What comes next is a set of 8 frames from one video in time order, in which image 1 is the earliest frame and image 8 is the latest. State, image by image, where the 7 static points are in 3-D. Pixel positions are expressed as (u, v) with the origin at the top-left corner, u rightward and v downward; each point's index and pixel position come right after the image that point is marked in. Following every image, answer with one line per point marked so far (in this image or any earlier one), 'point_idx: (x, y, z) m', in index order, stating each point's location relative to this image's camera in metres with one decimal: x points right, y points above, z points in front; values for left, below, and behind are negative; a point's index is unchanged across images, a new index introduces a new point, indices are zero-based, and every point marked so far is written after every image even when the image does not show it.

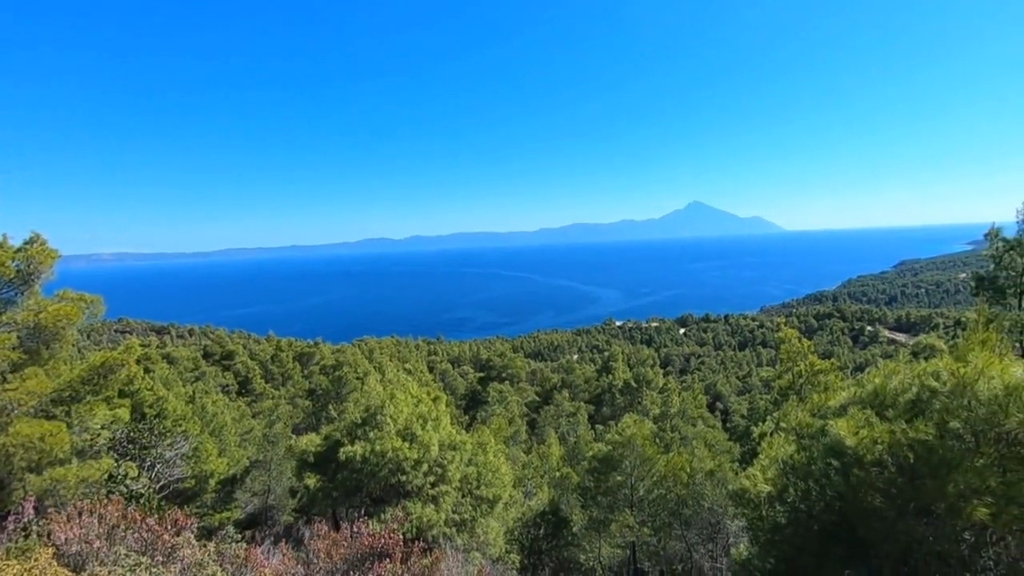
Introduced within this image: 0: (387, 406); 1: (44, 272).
0: (-3.2, -3.0, +13.8) m
1: (-13.3, +0.5, +15.4) m
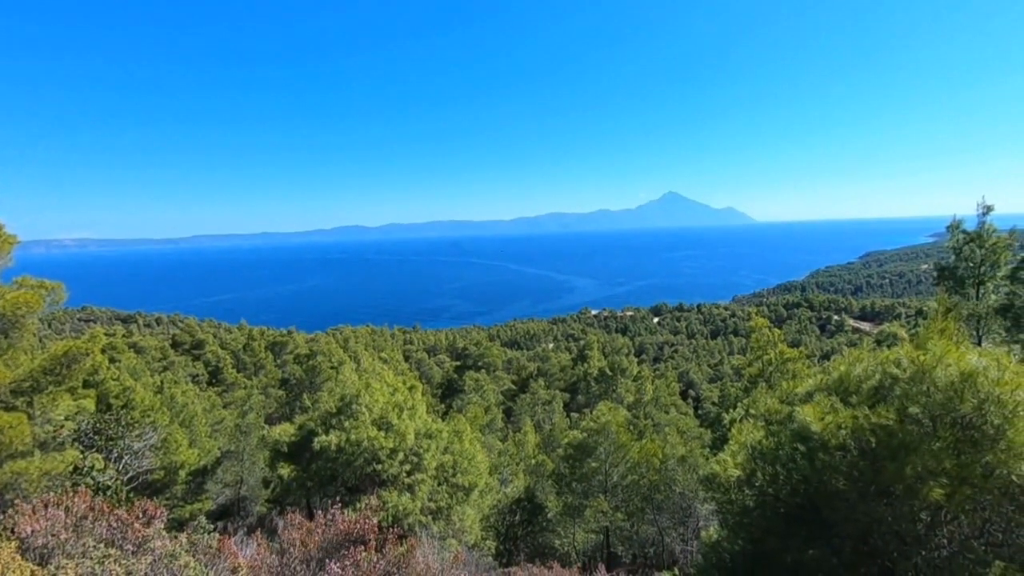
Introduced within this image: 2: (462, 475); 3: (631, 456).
0: (-3.8, -2.7, +13.7) m
1: (-14.0, +0.8, +14.8) m
2: (-1.3, -5.0, +14.4) m
3: (+3.7, -5.3, +17.1) m
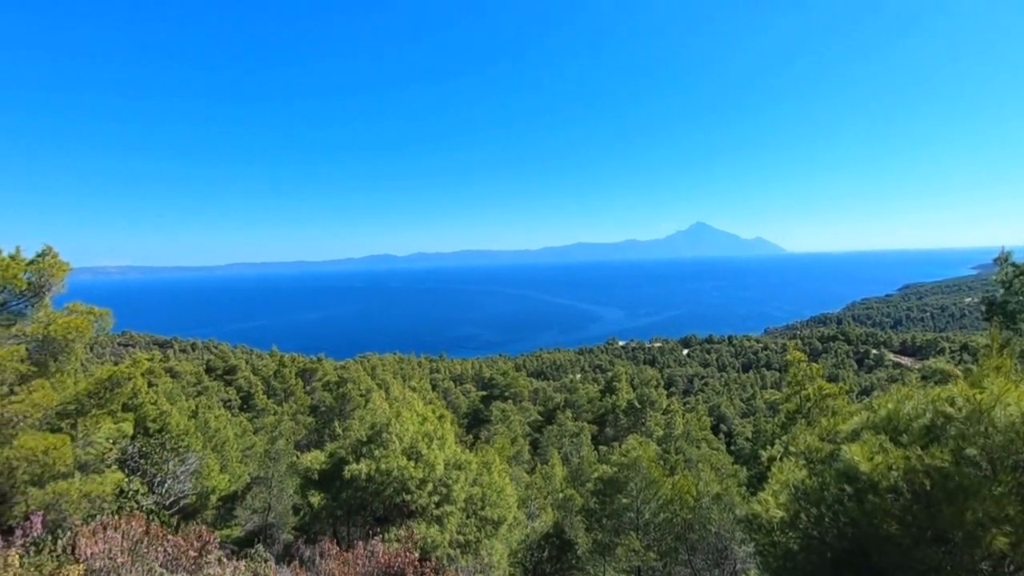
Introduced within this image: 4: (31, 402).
0: (-3.0, -3.4, +13.7) m
1: (-13.1, +0.1, +15.5) m
2: (-0.5, -5.8, +14.2) m
3: (+4.6, -6.3, +16.6) m
4: (-11.5, -2.7, +13.0) m
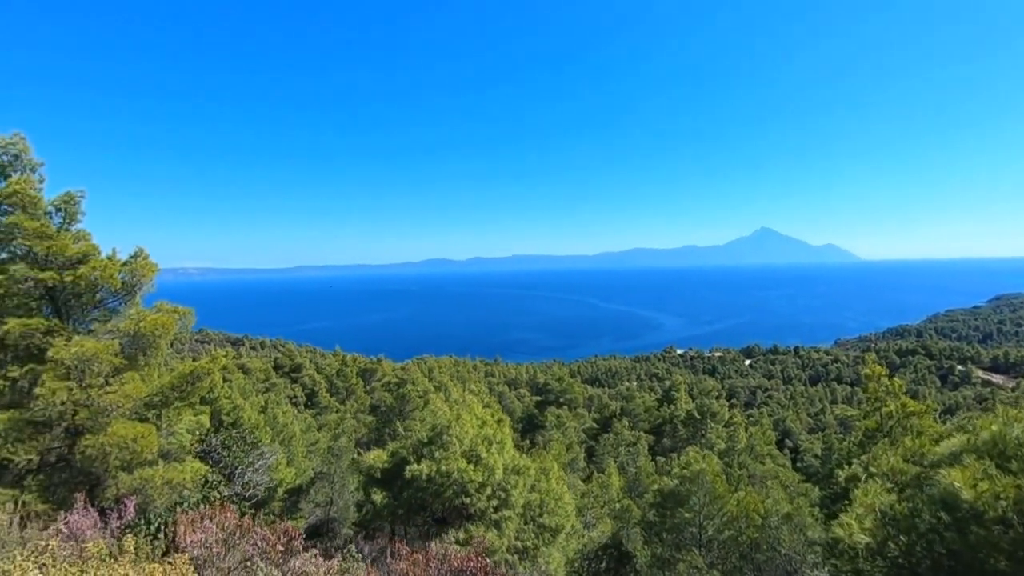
0: (-1.5, -3.5, +13.9) m
1: (-11.3, +0.1, +16.7) m
2: (+1.0, -5.9, +14.1) m
3: (+6.4, -6.5, +15.9) m
4: (-10.1, -2.7, +14.0) m
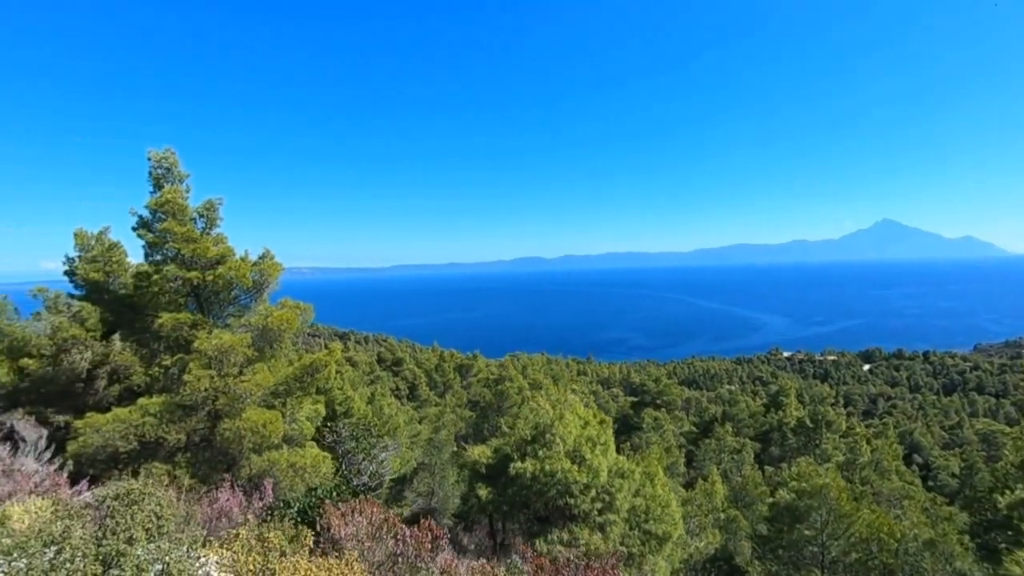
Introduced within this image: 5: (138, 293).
0: (+1.1, -3.5, +13.8) m
1: (-8.1, +0.2, +18.2) m
2: (+3.6, -5.9, +13.5) m
3: (+9.2, -6.4, +14.5) m
4: (-7.3, -2.7, +15.3) m
5: (-12.0, -0.2, +17.4) m
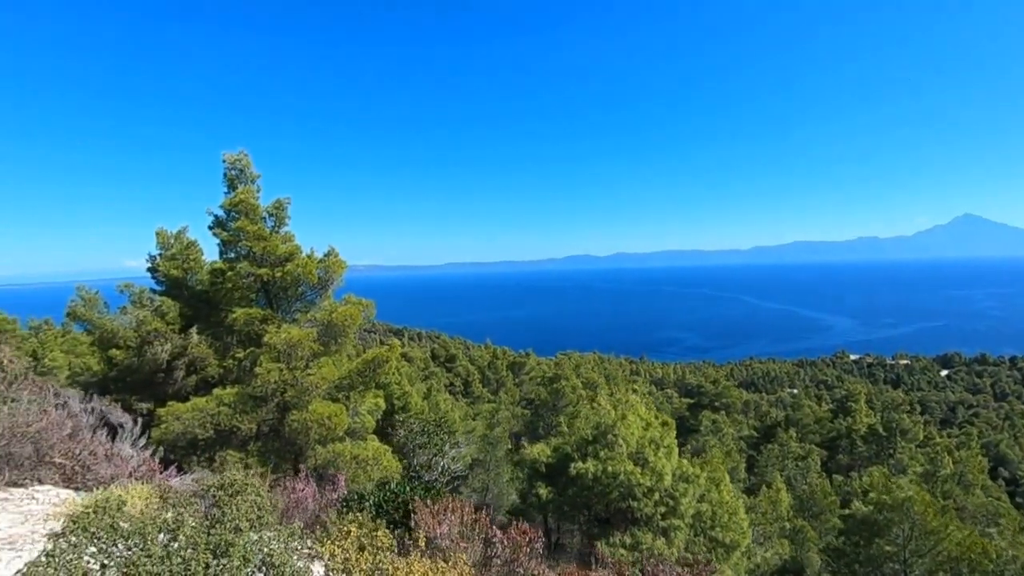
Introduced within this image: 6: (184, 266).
0: (+2.7, -3.4, +13.5) m
1: (-6.1, +0.3, +18.7) m
2: (+5.1, -5.8, +13.0) m
3: (+10.7, -6.4, +13.4) m
4: (-5.6, -2.5, +15.8) m
5: (-10.1, 0.0, +18.3) m
6: (-11.8, +0.8, +19.3) m
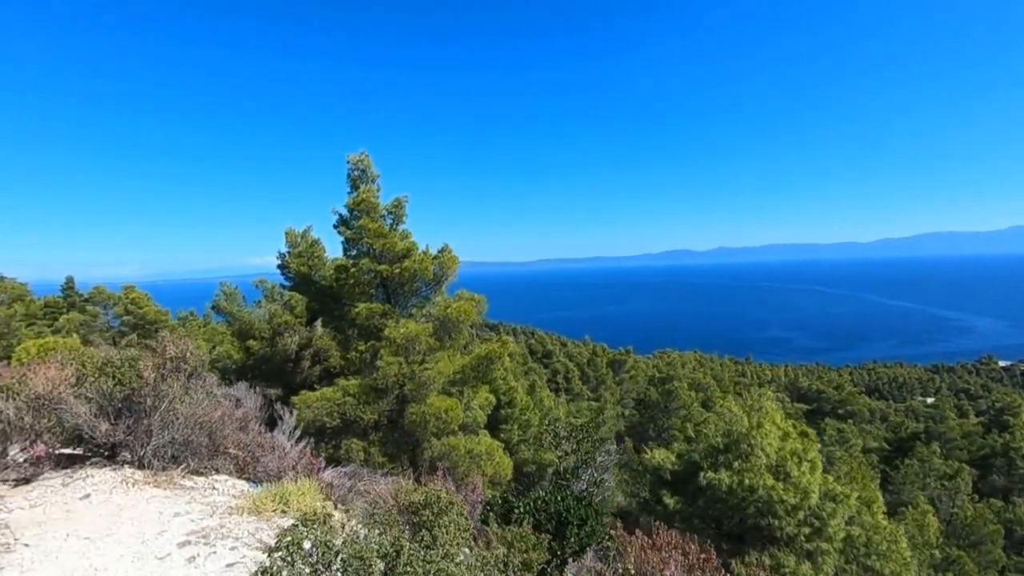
0: (+5.5, -3.3, +12.4) m
1: (-2.2, +0.4, +19.0) m
2: (+7.8, -5.7, +11.5) m
3: (+13.5, -6.4, +10.9) m
4: (-2.2, -2.4, +16.1) m
5: (-6.2, +0.1, +19.2) m
6: (-7.7, +1.0, +20.6) m
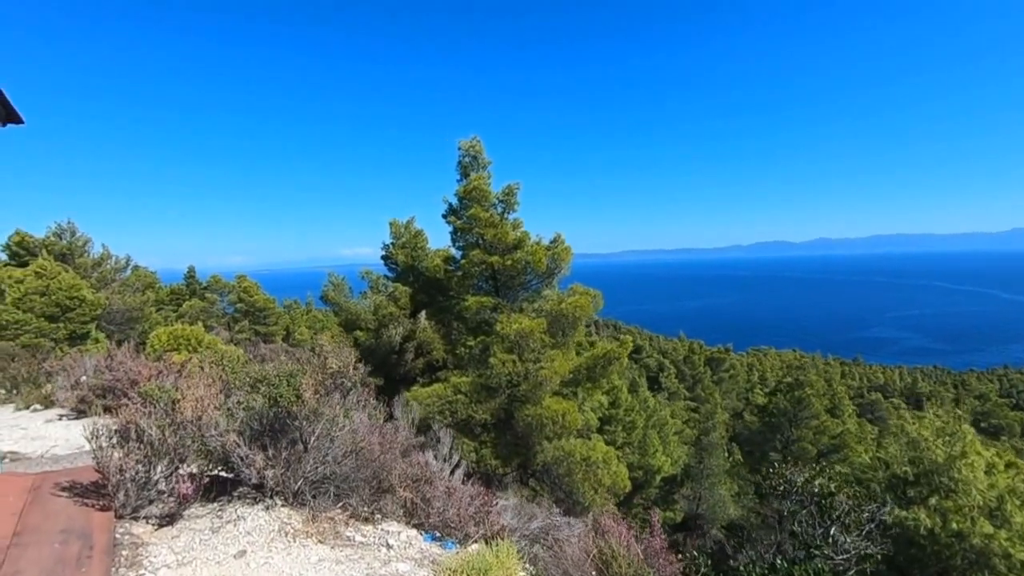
0: (+8.3, -3.3, +10.1) m
1: (+1.6, +0.7, +17.7) m
2: (+10.4, -5.7, +9.0) m
3: (+15.9, -6.4, +7.5) m
4: (+1.2, -2.2, +14.9) m
5: (-2.3, +0.4, +18.6) m
6: (-3.6, +1.3, +20.1) m
